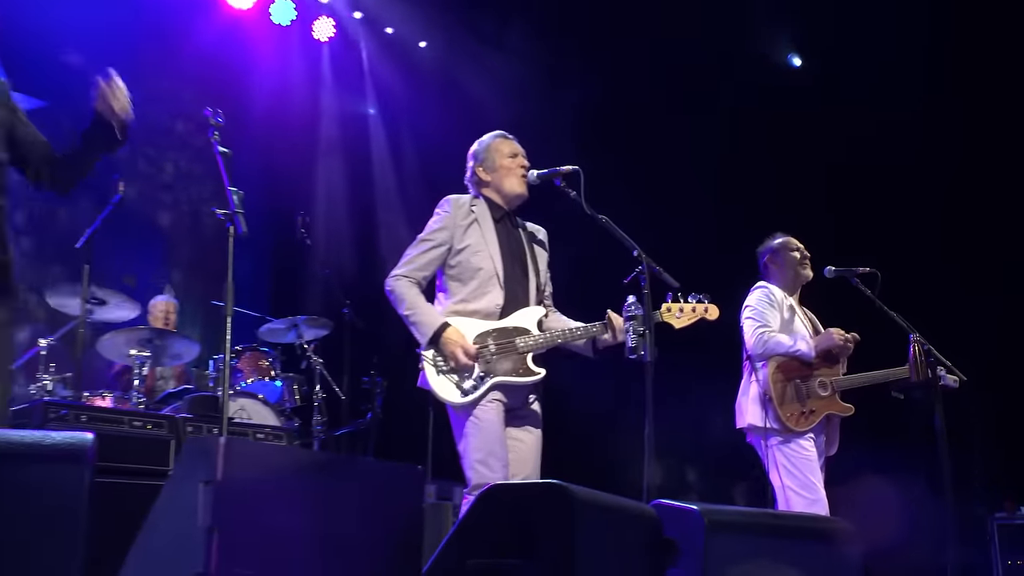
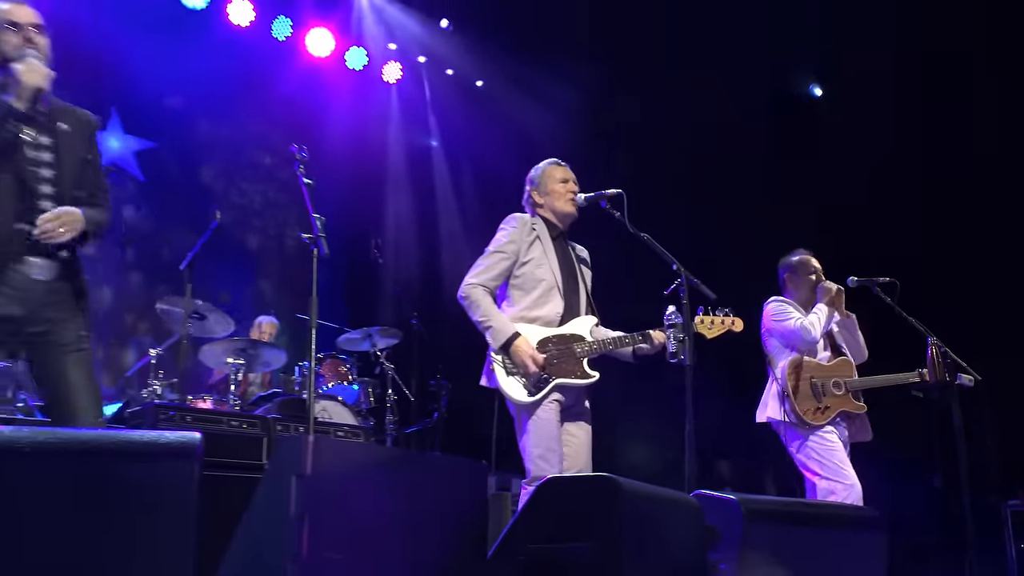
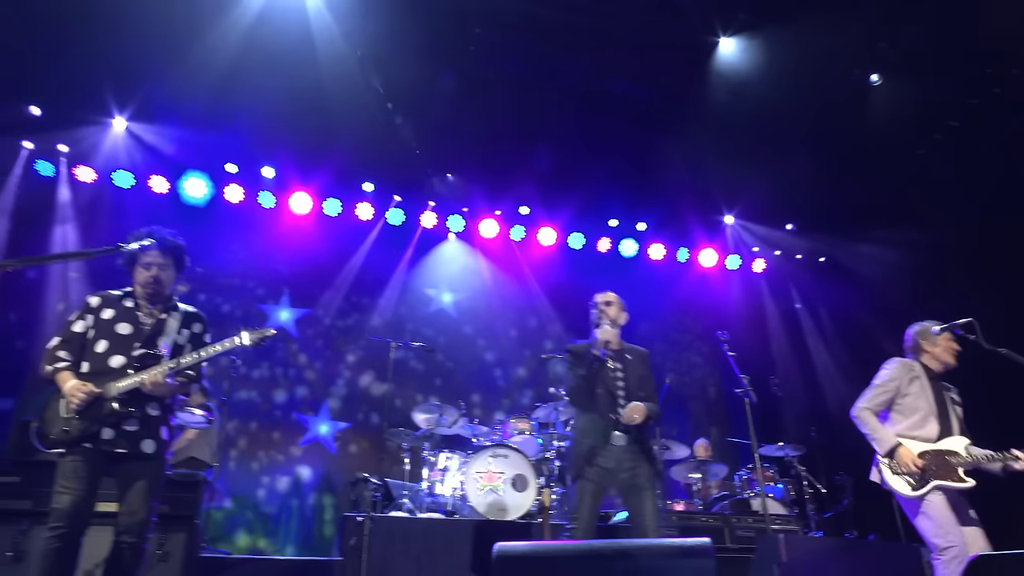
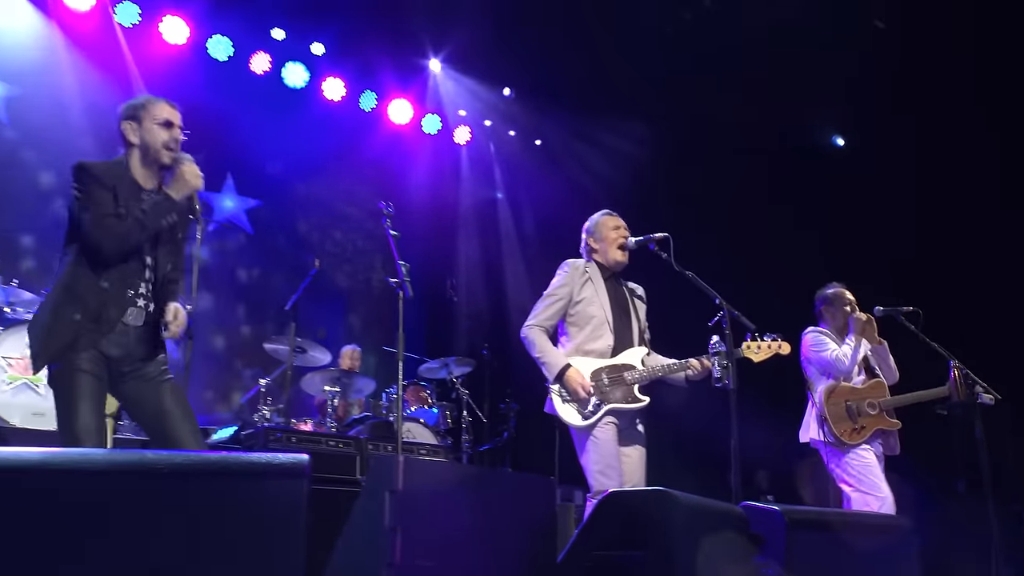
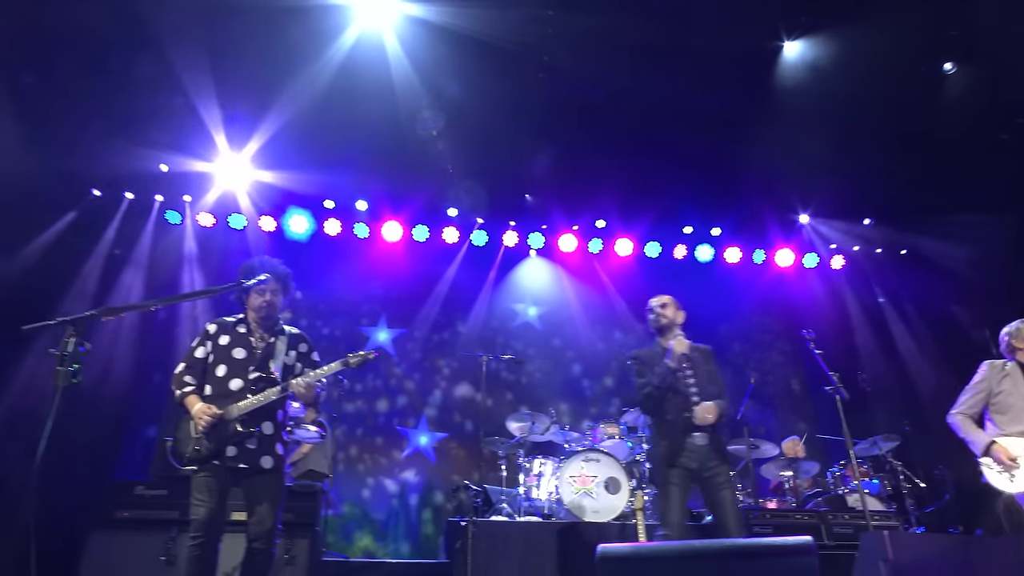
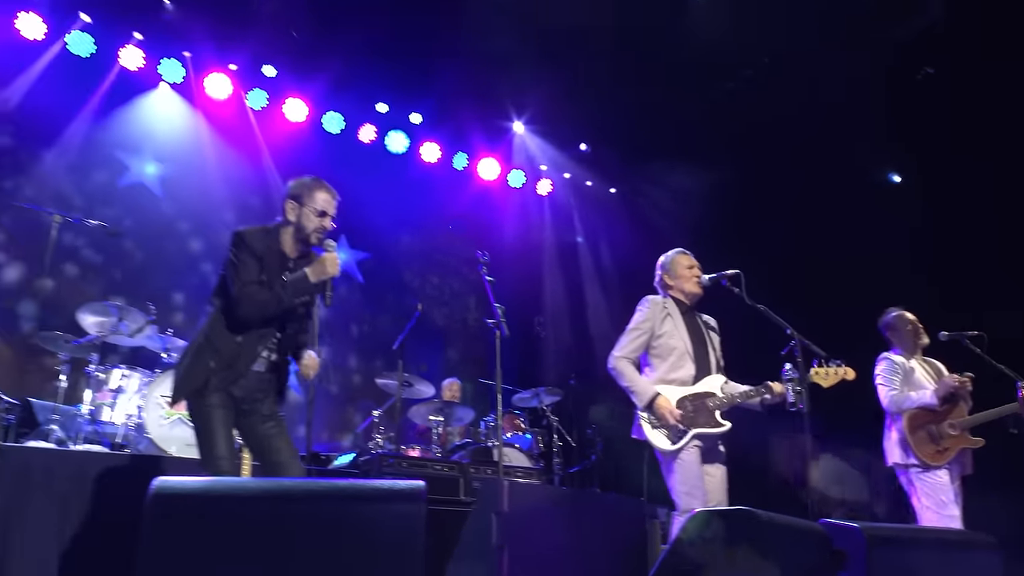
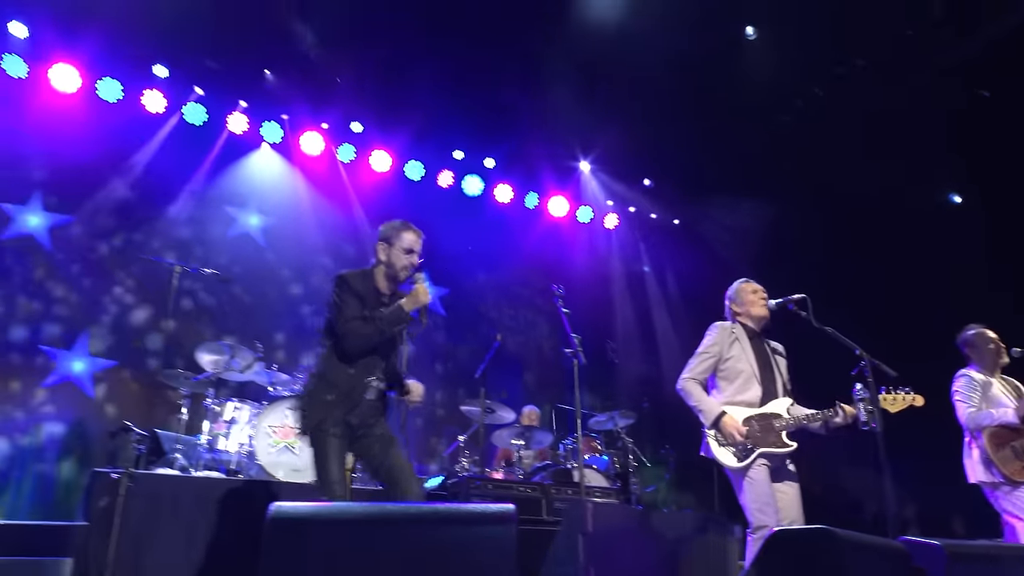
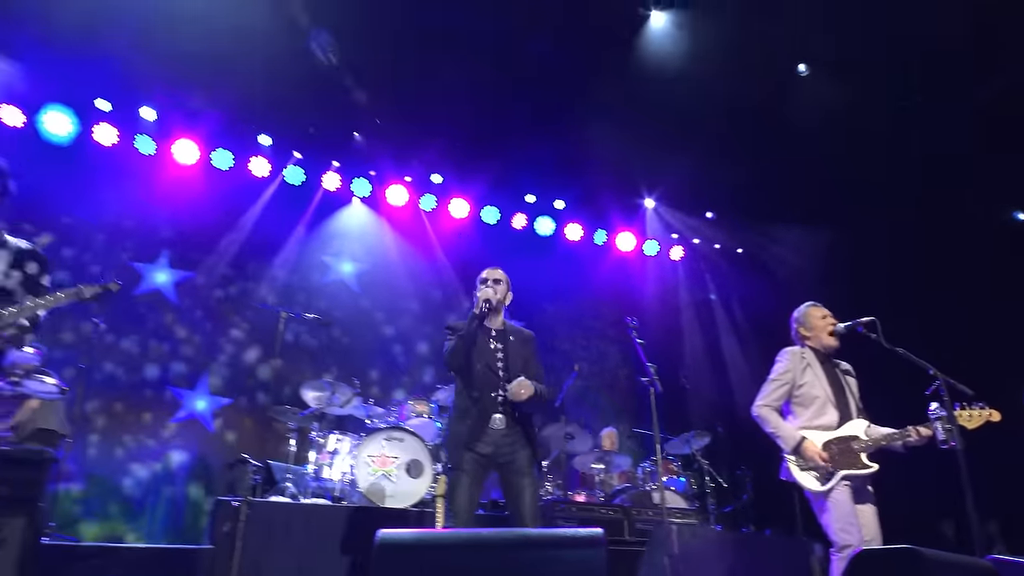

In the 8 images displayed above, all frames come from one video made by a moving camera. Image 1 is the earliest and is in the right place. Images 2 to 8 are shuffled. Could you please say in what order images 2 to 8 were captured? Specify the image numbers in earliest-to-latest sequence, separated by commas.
2, 4, 6, 7, 8, 3, 5
